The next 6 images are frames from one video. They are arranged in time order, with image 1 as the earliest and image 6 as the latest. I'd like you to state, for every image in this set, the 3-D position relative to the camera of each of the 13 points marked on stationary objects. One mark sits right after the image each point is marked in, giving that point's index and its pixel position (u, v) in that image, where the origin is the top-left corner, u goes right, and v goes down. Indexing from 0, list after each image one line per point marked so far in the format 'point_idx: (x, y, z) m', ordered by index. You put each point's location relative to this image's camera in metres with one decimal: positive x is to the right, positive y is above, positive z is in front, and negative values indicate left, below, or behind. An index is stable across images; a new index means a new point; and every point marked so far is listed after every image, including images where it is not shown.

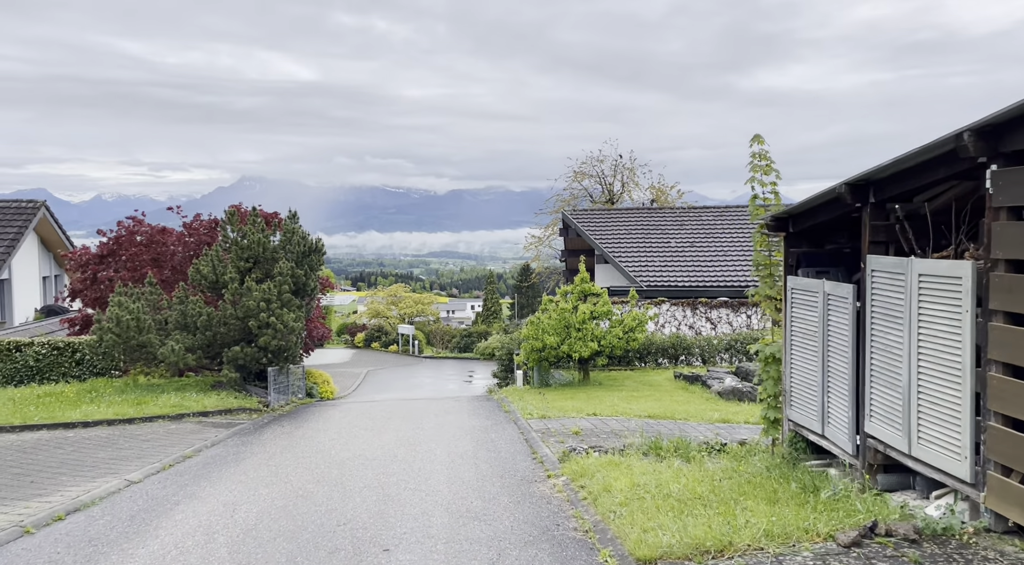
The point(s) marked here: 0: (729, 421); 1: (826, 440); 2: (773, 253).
0: (+3.0, -1.9, +12.2) m
1: (+2.5, -1.3, +7.1) m
2: (+2.6, +0.3, +8.7) m
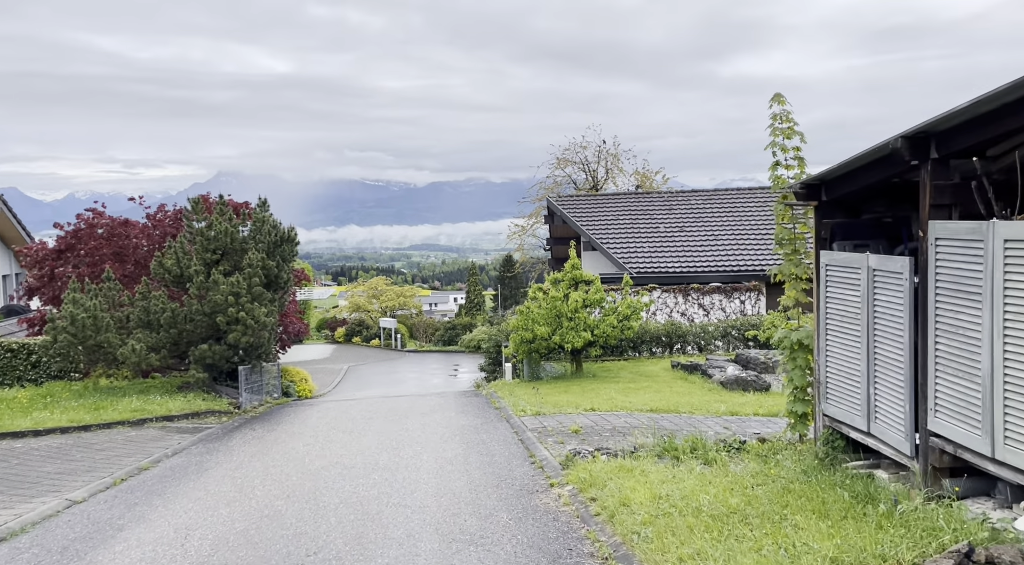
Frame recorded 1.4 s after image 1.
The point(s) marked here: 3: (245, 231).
0: (+2.9, -1.7, +11.3) m
1: (+2.5, -1.1, +6.2) m
2: (+2.5, +0.5, +7.7) m
3: (-5.1, +1.0, +16.9) m
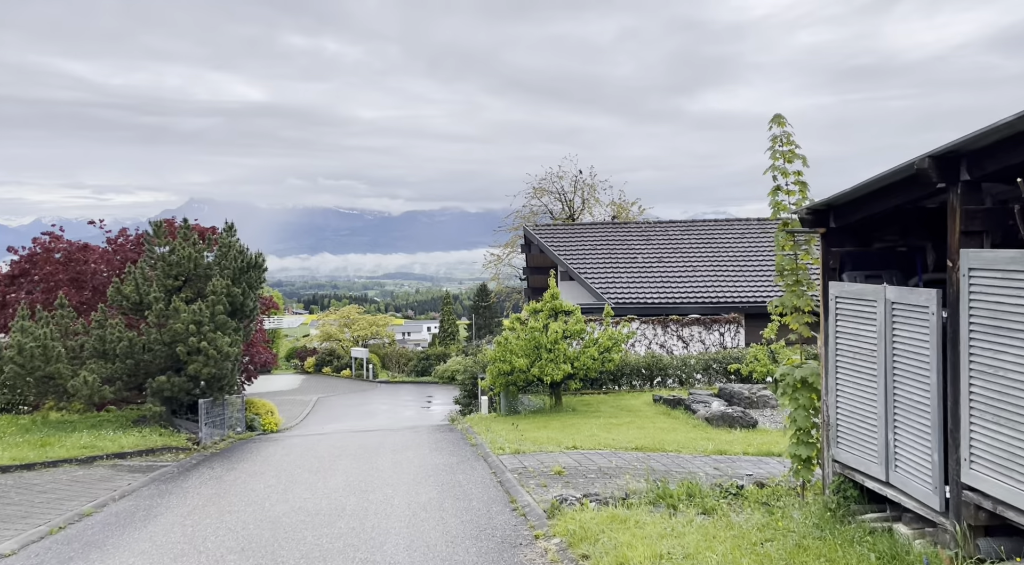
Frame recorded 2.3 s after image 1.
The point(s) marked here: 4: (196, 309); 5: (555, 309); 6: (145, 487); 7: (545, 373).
0: (+2.6, -2.1, +10.7) m
1: (+2.4, -1.3, +5.6) m
2: (+2.3, +0.2, +7.2) m
3: (-5.5, +0.5, +16.2) m
4: (-5.2, -0.4, +14.4) m
5: (+0.8, -0.5, +15.7) m
6: (-4.3, -2.4, +10.2) m
7: (+0.6, -1.6, +15.2) m
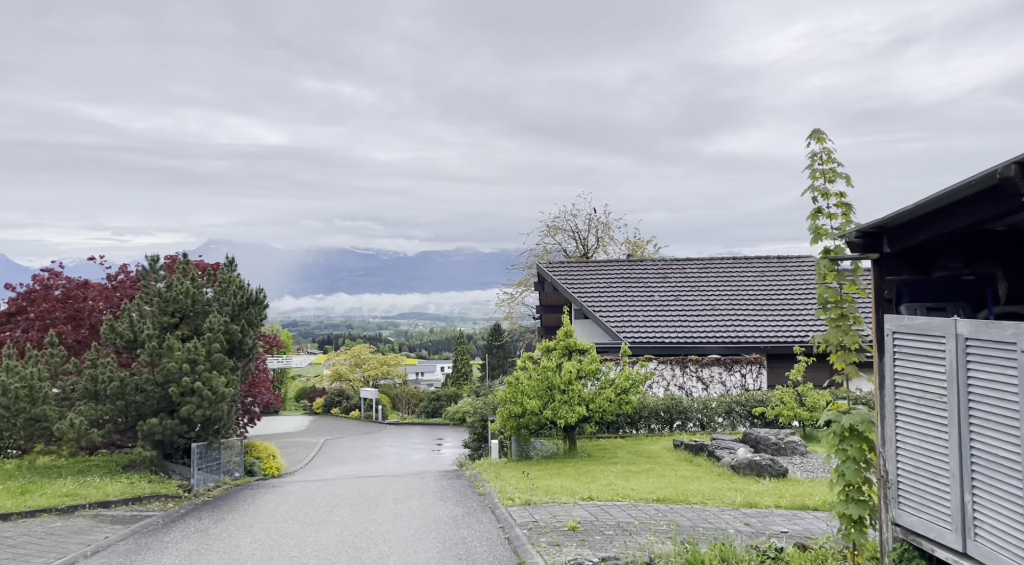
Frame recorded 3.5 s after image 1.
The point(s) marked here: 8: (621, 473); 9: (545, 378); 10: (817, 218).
0: (+2.7, -2.5, +9.7) m
1: (+2.4, -1.5, +4.7) m
2: (+2.4, 0.0, +6.3) m
3: (-5.3, -0.2, +15.5) m
4: (-5.0, -1.0, +13.7) m
5: (+1.0, -1.1, +14.8) m
6: (-4.1, -2.8, +9.4) m
7: (+0.7, -2.2, +14.3) m
8: (+1.6, -2.7, +12.7) m
9: (+0.5, -1.6, +14.5) m
10: (+2.2, +0.5, +6.5) m
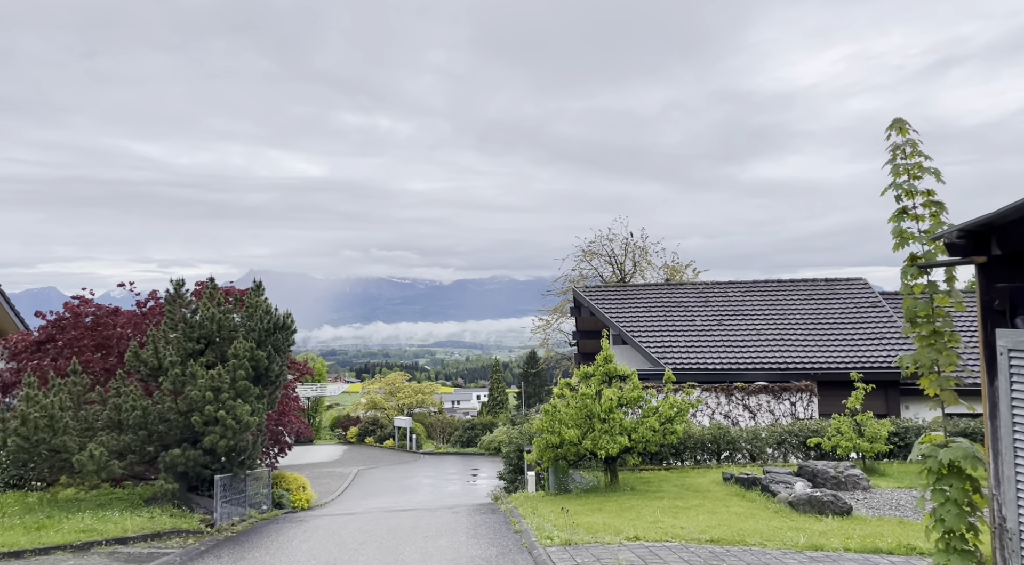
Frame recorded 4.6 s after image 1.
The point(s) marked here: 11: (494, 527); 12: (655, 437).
0: (+3.1, -2.7, +8.8) m
1: (+2.6, -1.5, +3.8) m
2: (+2.7, -0.1, +5.5) m
3: (-4.7, -0.6, +15.0) m
4: (-4.4, -1.4, +13.1) m
5: (+1.6, -1.5, +14.0) m
6: (-3.7, -3.0, +8.7) m
7: (+1.3, -2.5, +13.5) m
8: (+2.1, -3.0, +11.8) m
9: (+1.1, -1.9, +13.7) m
10: (+2.5, +0.4, +5.7) m
11: (-0.2, -3.3, +11.7) m
12: (+2.2, -2.4, +13.7) m
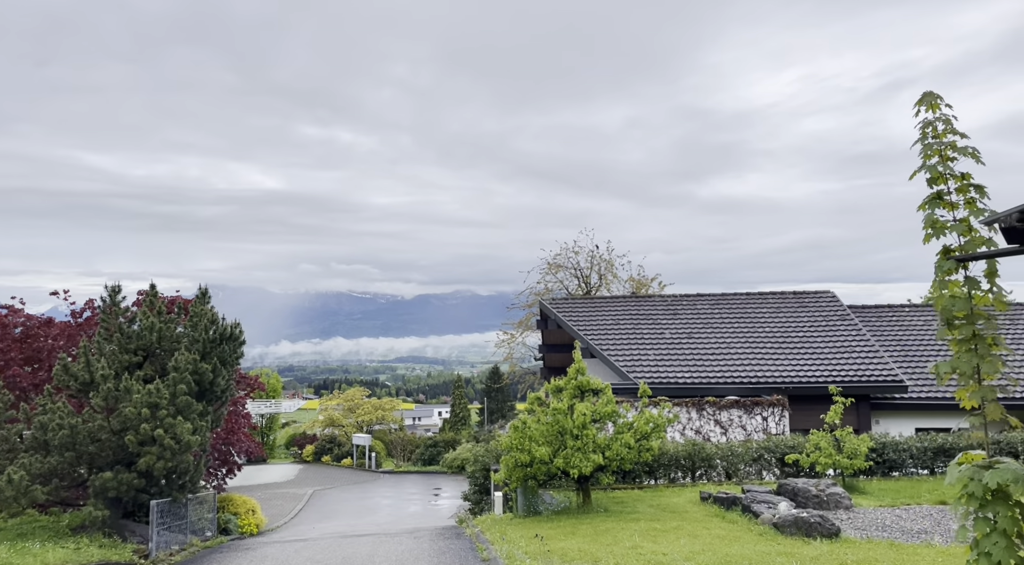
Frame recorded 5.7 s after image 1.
0: (+2.8, -2.7, +8.0) m
1: (+2.5, -1.4, +3.0) m
2: (+2.5, -0.1, +4.7) m
3: (-5.2, -0.7, +13.8) m
4: (-4.9, -1.5, +12.0) m
5: (+1.0, -1.6, +13.2) m
6: (-4.0, -3.0, +7.6) m
7: (+0.8, -2.6, +12.6) m
8: (+1.7, -3.1, +10.9) m
9: (+0.6, -2.0, +12.8) m
10: (+2.4, +0.4, +4.9) m
11: (-0.7, -3.3, +10.8) m
12: (+1.7, -2.5, +12.9) m
